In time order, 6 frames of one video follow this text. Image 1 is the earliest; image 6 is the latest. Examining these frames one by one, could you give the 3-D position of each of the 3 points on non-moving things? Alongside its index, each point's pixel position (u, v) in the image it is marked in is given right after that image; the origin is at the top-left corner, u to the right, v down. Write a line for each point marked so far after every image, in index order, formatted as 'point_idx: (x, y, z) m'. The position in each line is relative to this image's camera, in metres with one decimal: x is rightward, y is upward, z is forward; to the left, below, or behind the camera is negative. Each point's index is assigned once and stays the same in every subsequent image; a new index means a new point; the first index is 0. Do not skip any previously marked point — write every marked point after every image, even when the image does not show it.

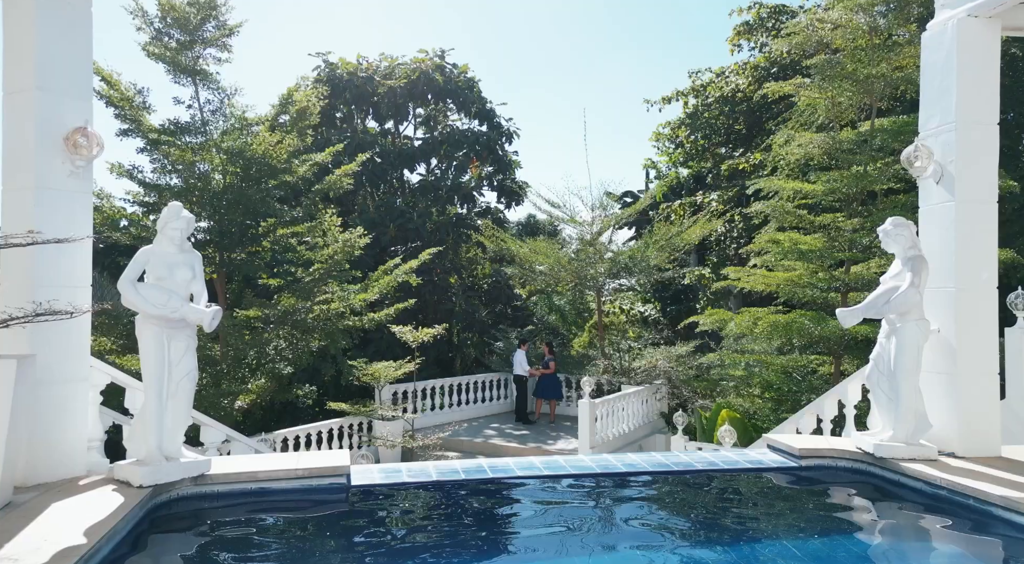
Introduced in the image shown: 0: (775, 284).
0: (+3.6, 0.0, +9.1) m
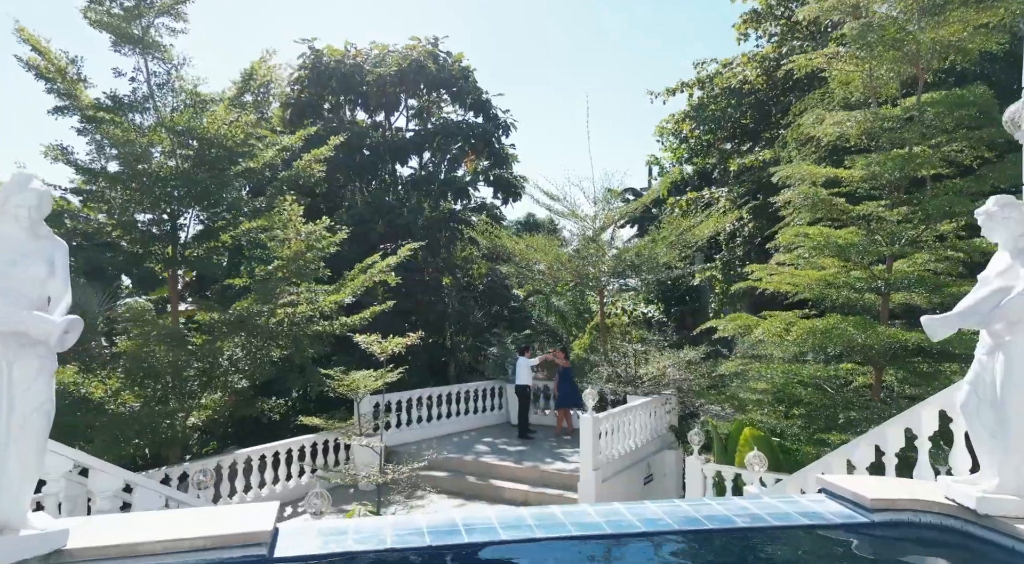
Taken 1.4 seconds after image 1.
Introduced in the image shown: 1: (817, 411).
0: (+3.5, 0.0, +8.0) m
1: (+3.7, -1.5, +8.1) m
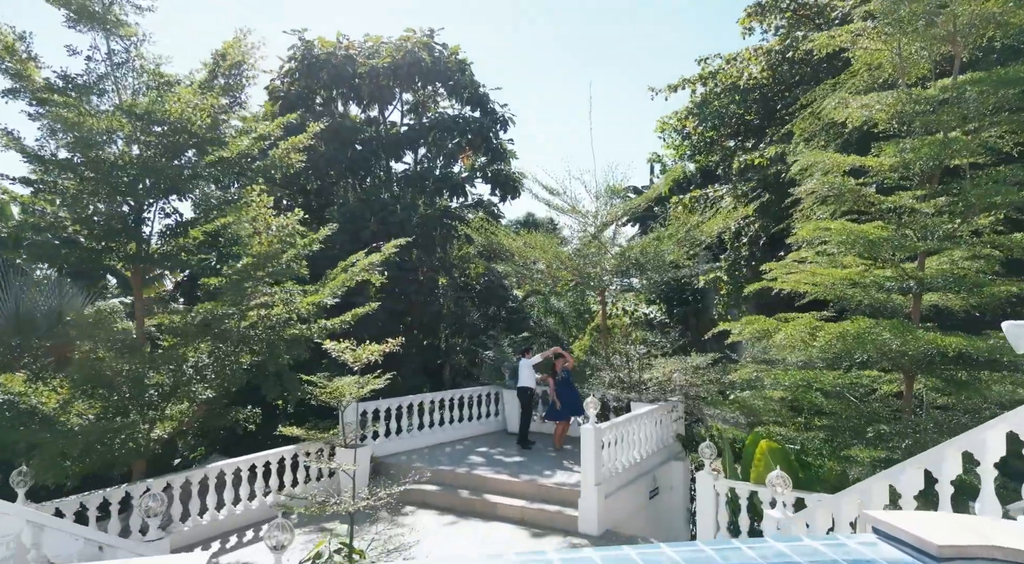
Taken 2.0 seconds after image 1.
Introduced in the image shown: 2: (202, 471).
0: (+3.5, 0.0, +7.3) m
1: (+3.6, -1.5, +7.4) m
2: (-3.7, -2.2, +8.0) m
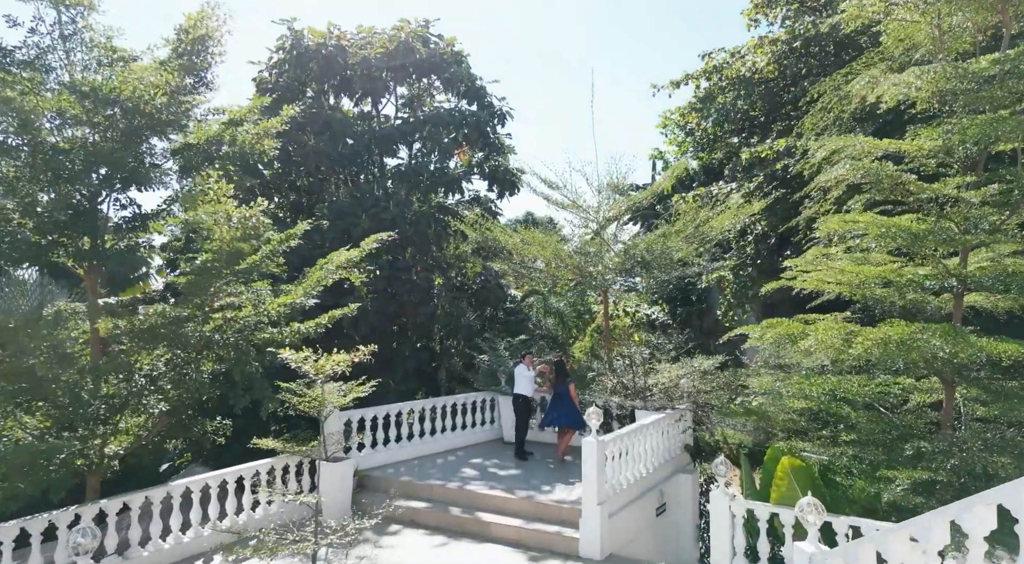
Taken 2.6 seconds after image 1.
0: (+3.4, 0.0, +6.5) m
1: (+3.6, -1.5, +6.6) m
2: (-3.7, -2.2, +7.2) m
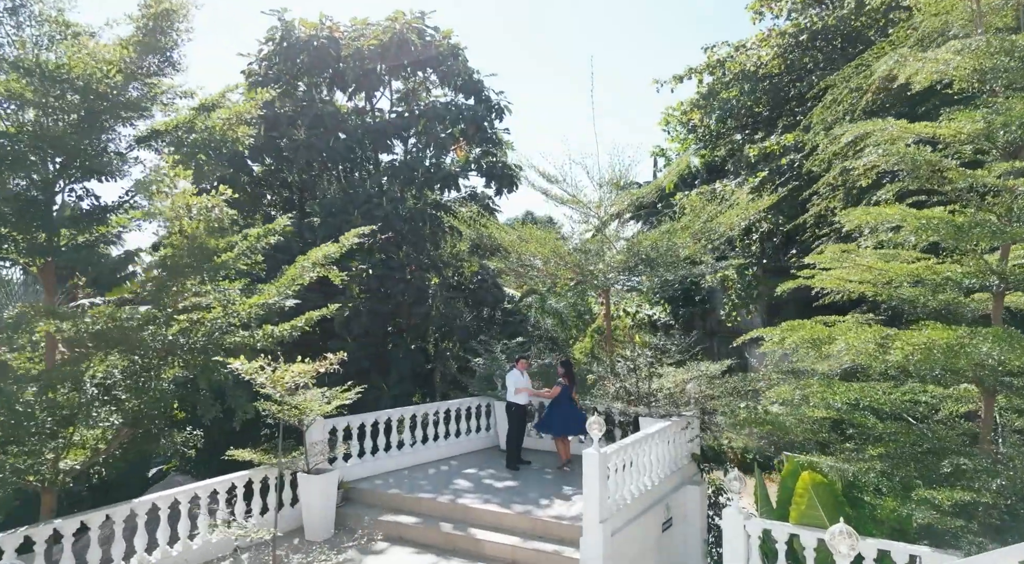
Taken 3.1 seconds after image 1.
0: (+3.3, 0.0, +5.9) m
1: (+3.5, -1.5, +6.0) m
2: (-3.8, -2.2, +6.6) m
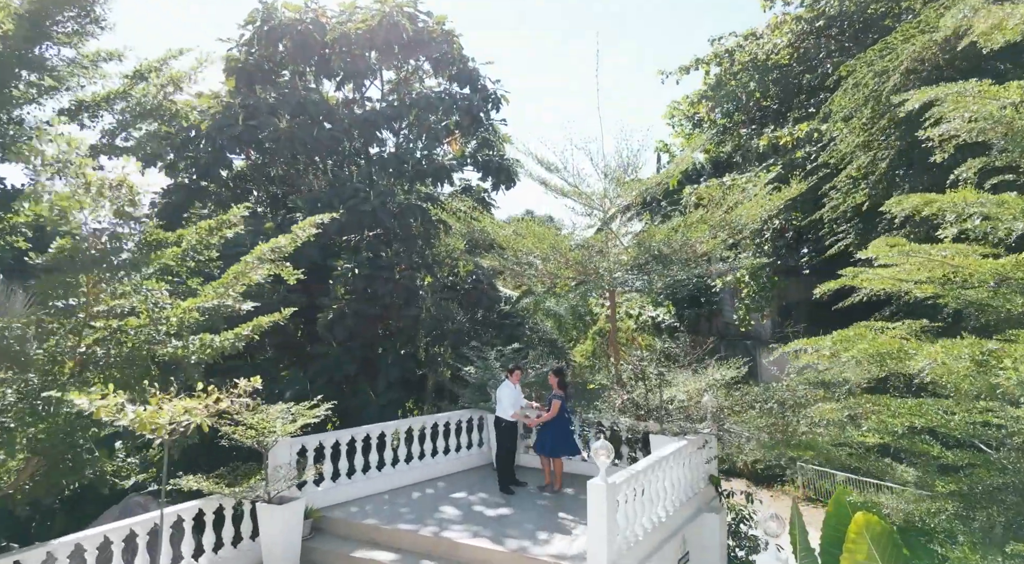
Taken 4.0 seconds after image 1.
0: (+3.3, 0.0, +4.8) m
1: (+3.4, -1.5, +4.9) m
2: (-3.9, -2.2, +5.5) m
